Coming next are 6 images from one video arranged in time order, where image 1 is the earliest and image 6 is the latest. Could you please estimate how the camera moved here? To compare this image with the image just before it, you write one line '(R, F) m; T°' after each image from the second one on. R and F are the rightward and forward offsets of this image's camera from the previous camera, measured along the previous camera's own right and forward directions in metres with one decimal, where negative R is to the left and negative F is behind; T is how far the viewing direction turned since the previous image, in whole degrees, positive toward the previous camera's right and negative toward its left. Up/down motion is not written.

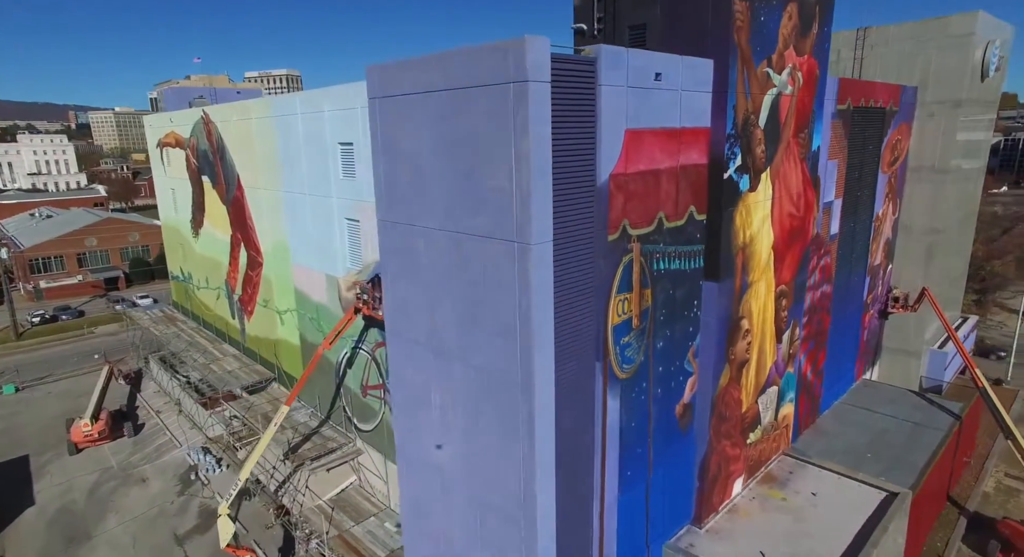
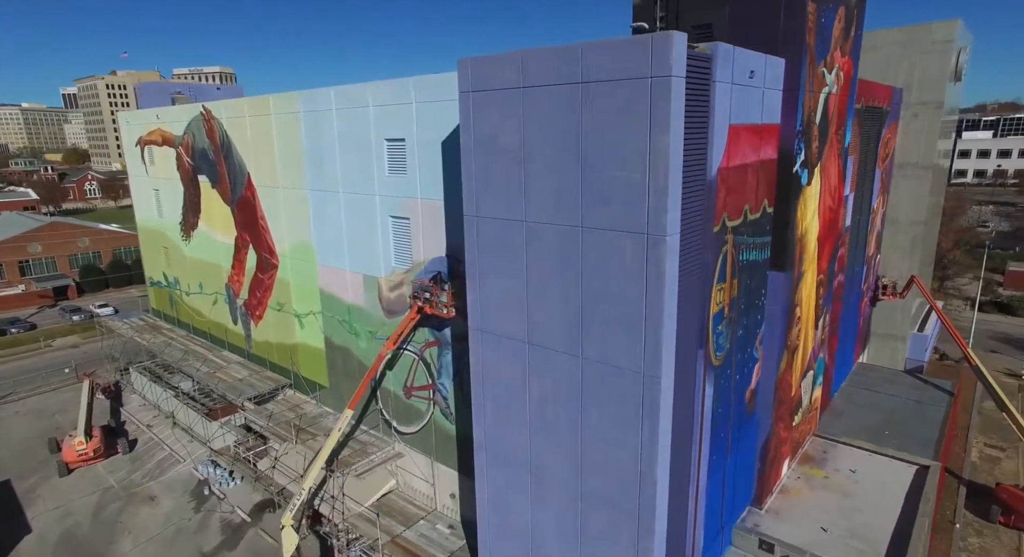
(-3.2, +0.1) m; +6°
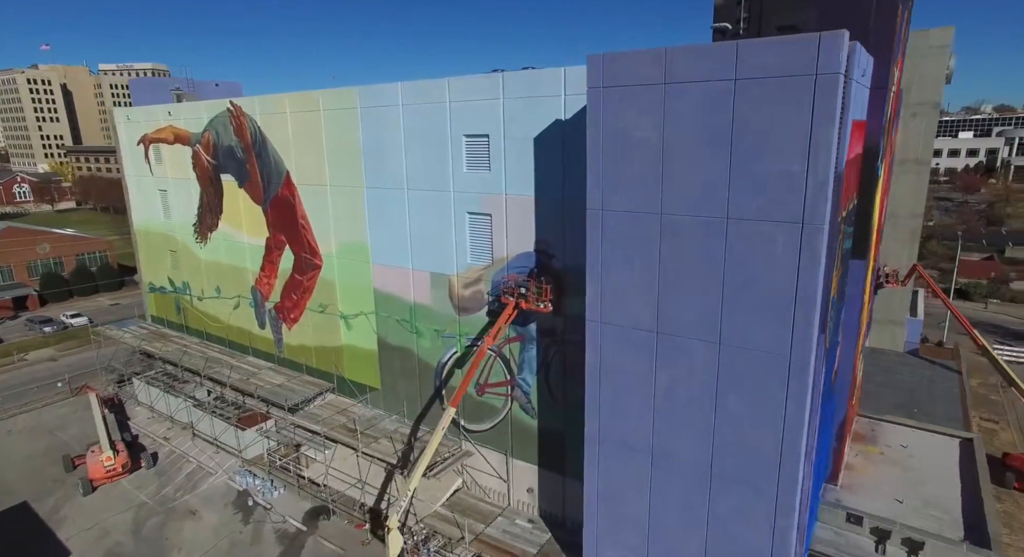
(-3.9, 0.0) m; +5°
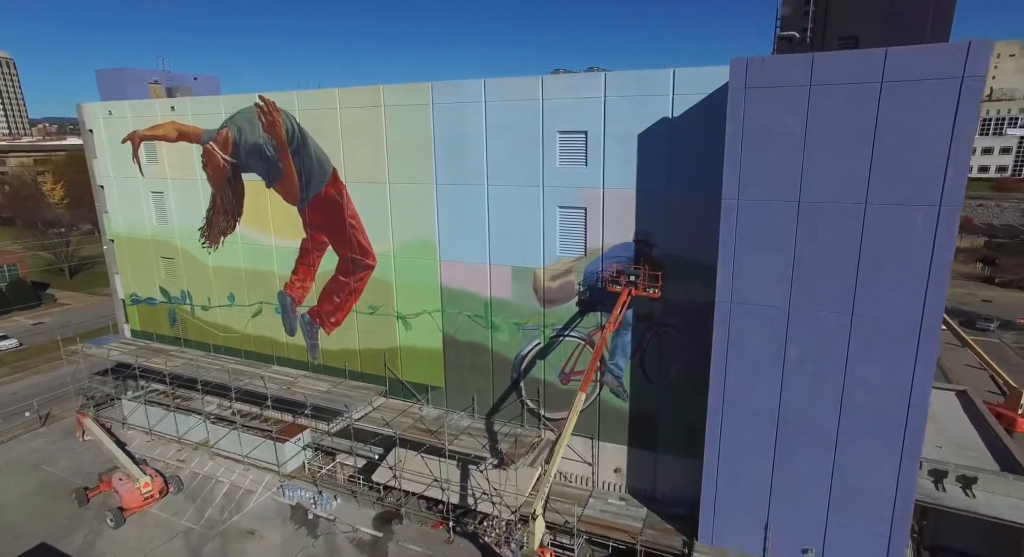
(-5.9, 0.0) m; +10°
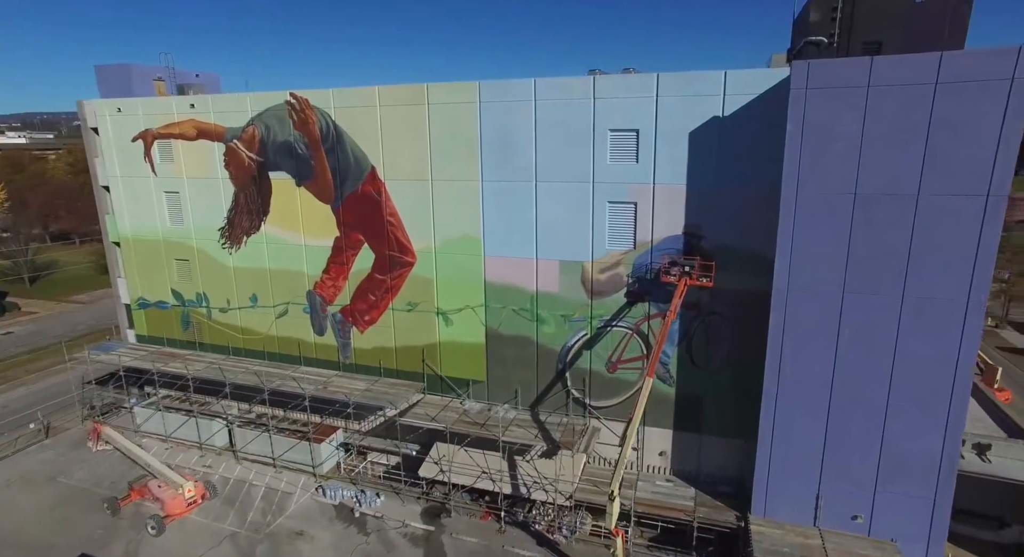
(-3.2, -0.4) m; +5°
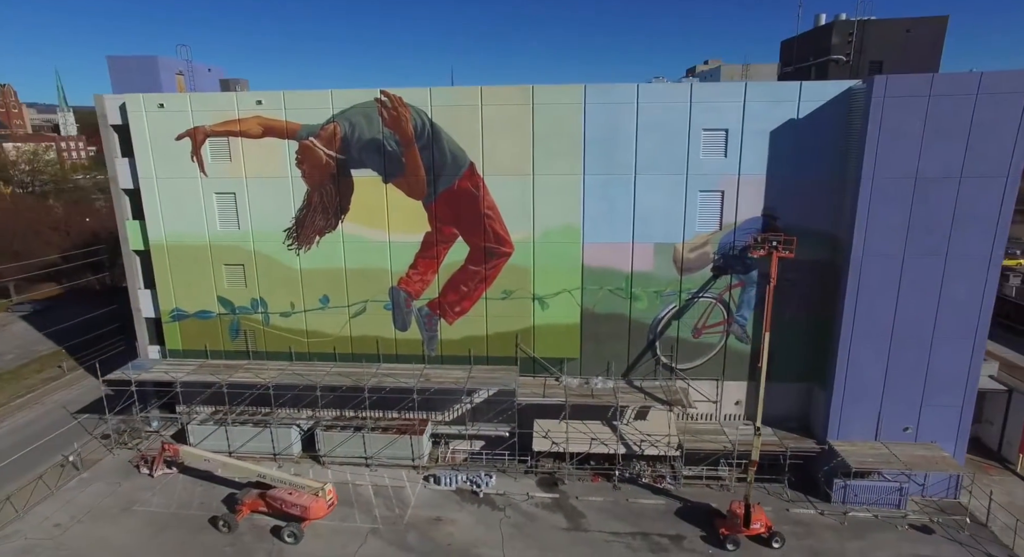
(-9.2, -0.7) m; +14°
